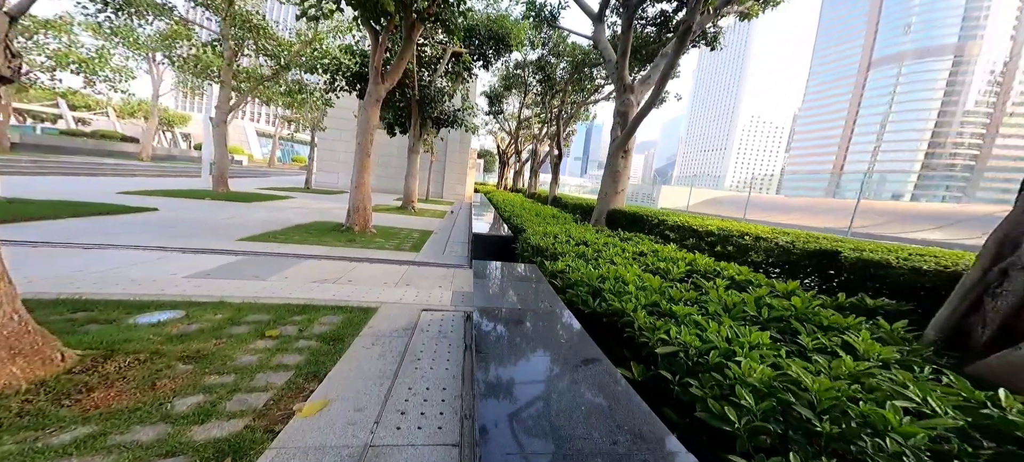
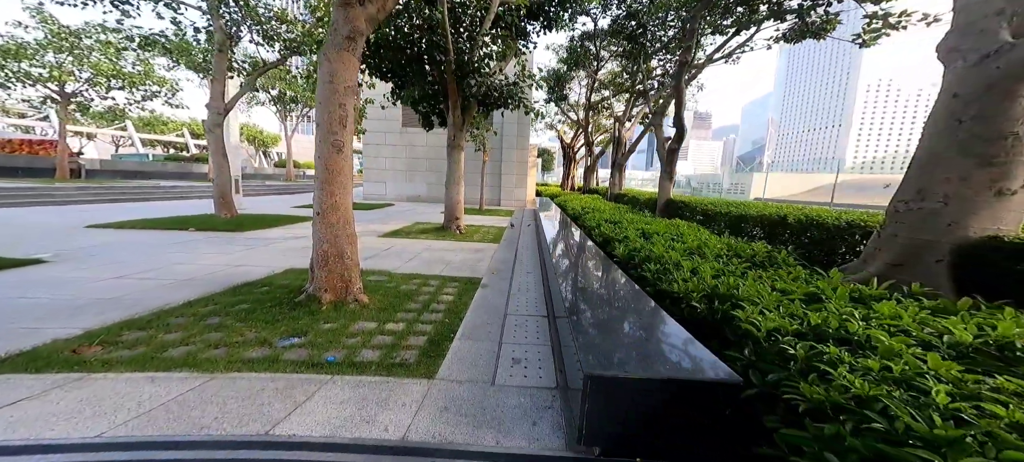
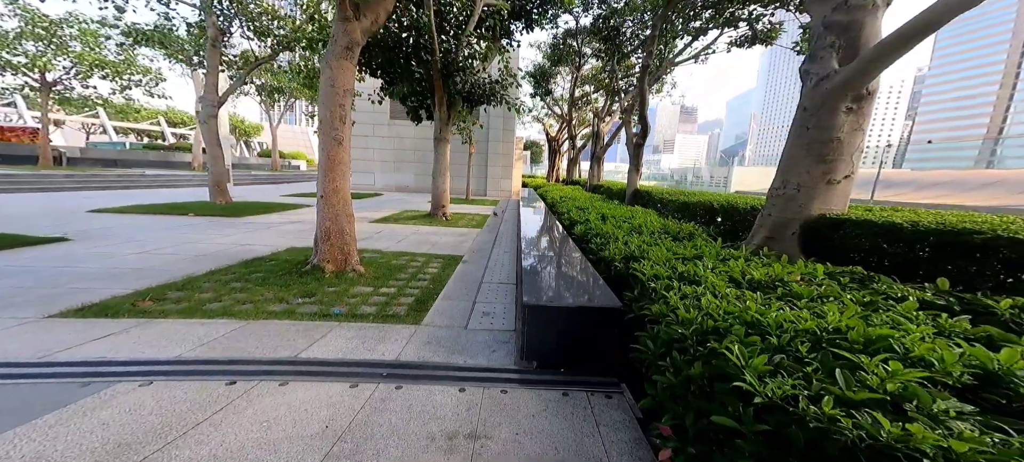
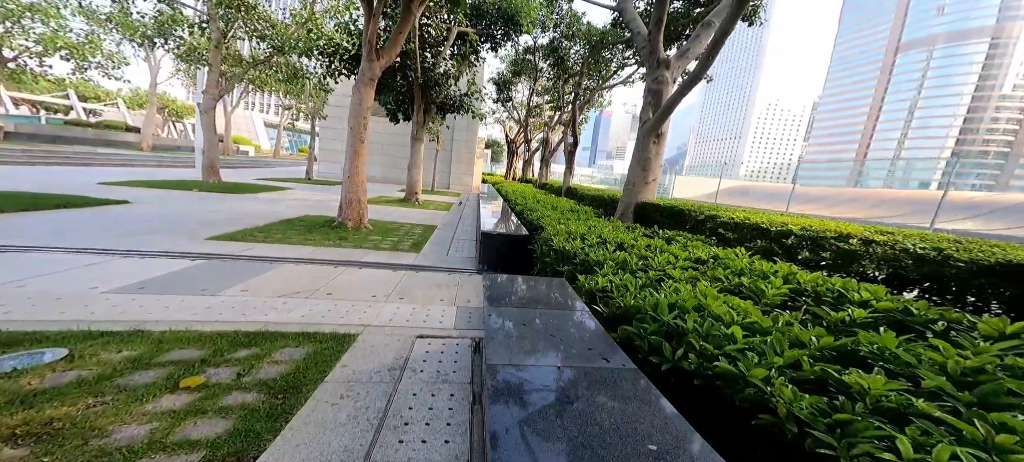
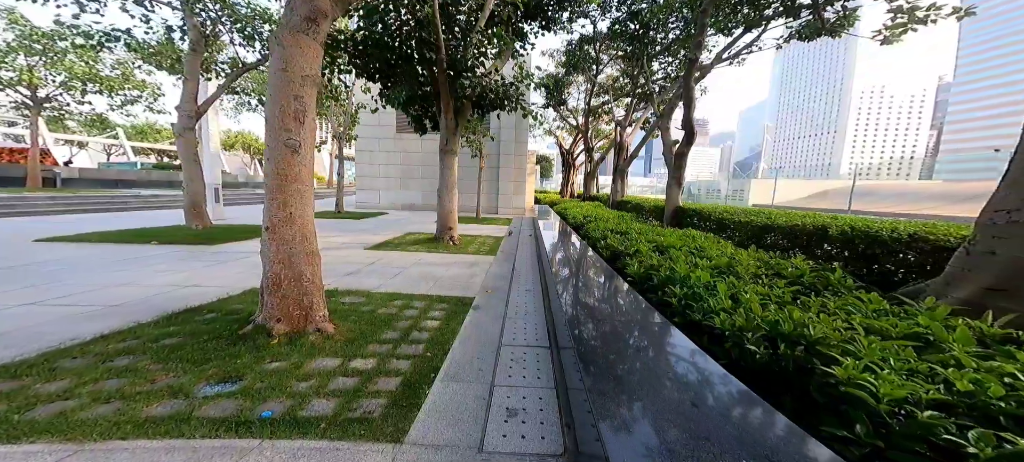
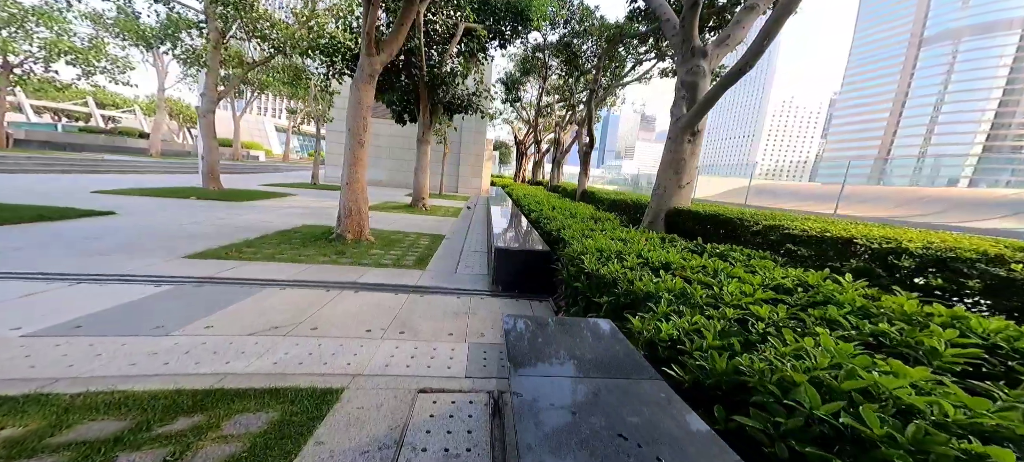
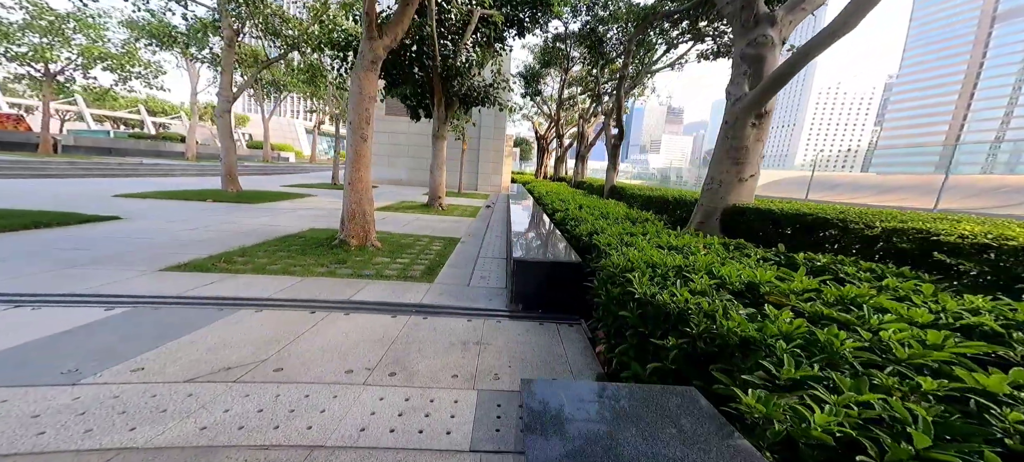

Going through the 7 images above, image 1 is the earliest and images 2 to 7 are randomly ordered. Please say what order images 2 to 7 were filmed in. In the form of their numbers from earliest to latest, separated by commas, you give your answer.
4, 6, 7, 3, 2, 5
